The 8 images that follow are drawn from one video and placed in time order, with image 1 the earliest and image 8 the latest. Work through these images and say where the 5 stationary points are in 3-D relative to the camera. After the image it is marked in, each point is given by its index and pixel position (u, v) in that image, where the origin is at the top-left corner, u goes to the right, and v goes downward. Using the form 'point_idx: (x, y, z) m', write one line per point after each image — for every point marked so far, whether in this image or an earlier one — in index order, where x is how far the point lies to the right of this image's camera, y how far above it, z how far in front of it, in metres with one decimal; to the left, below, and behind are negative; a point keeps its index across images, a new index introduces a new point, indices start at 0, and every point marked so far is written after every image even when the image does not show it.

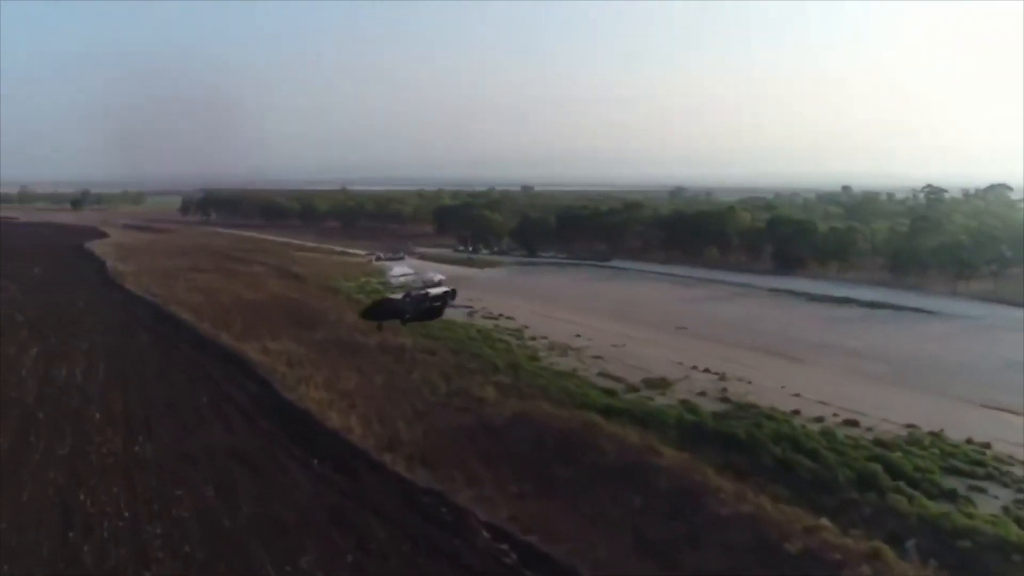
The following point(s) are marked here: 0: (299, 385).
0: (-5.4, -2.5, +20.1) m
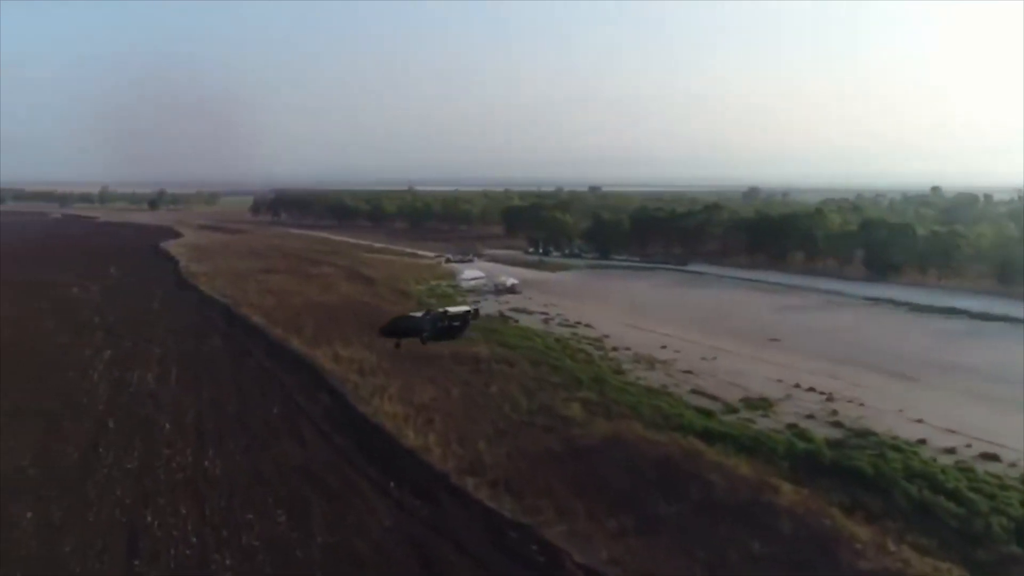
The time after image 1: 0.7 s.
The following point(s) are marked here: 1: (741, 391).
0: (-3.3, -2.6, +19.1) m
1: (+5.7, -2.6, +19.8) m
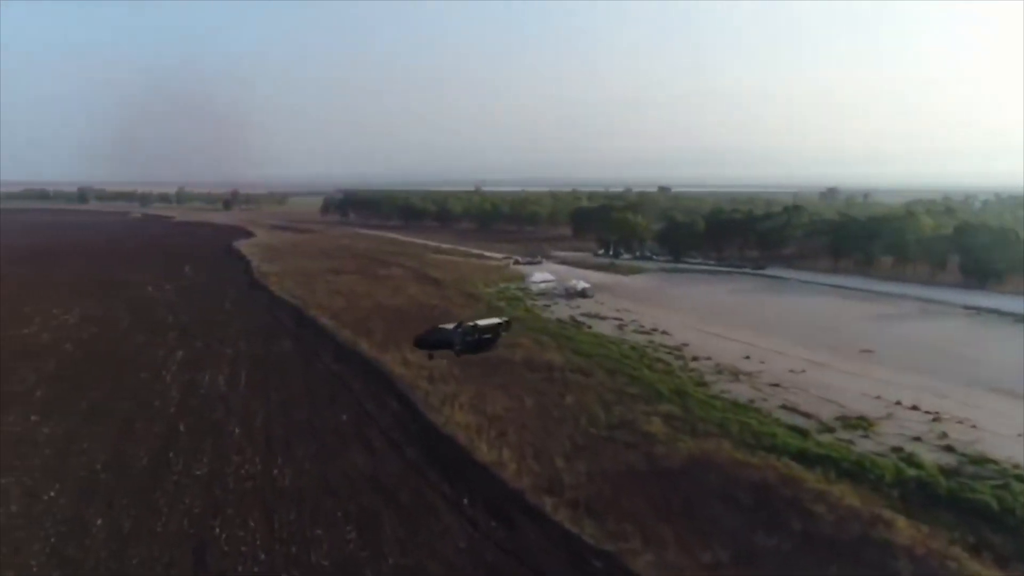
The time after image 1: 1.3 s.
0: (-1.6, -2.8, +18.4) m
1: (+7.5, -2.8, +18.4) m
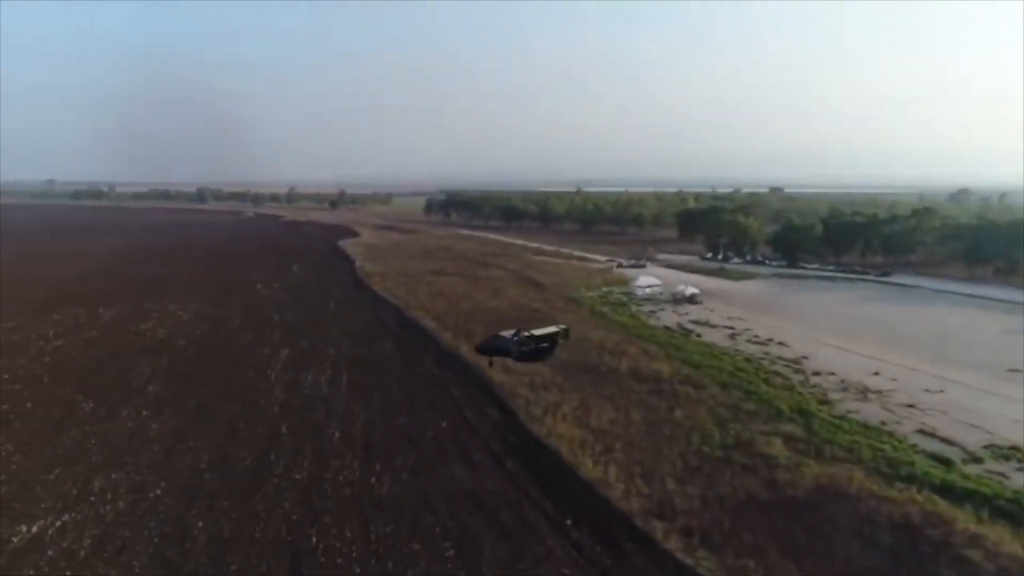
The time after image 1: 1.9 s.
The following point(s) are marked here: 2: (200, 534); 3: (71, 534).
0: (+0.8, -2.9, +17.6) m
1: (+9.8, -3.0, +16.5) m
2: (-4.9, -3.9, +12.5) m
3: (-6.8, -3.8, +12.2) m
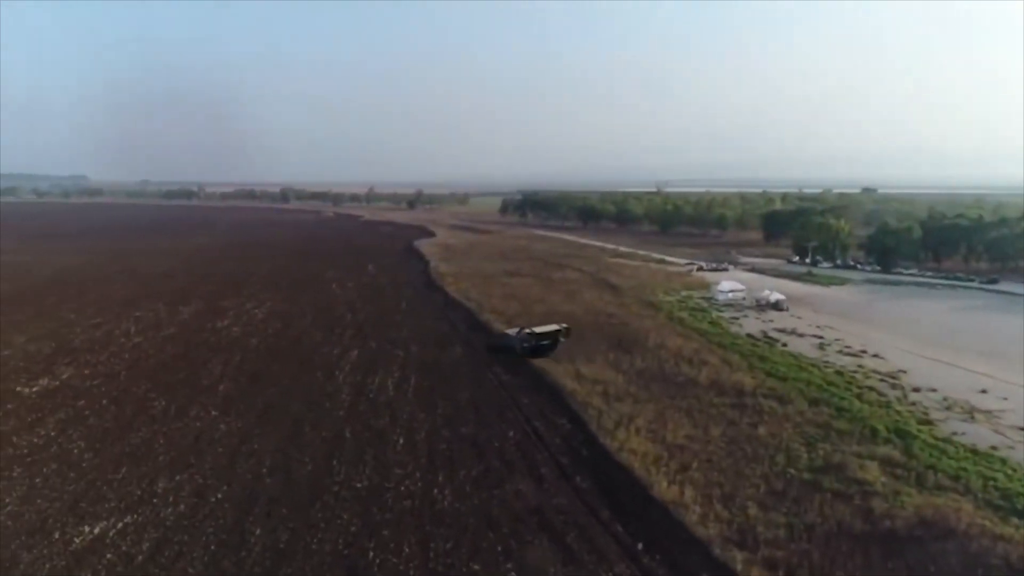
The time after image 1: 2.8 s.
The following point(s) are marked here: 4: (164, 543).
0: (+2.3, -3.0, +16.7) m
1: (+11.1, -3.3, +14.7) m
2: (-3.9, -3.9, +12.1) m
3: (-5.8, -3.8, +12.1) m
4: (-5.2, -3.8, +11.9) m
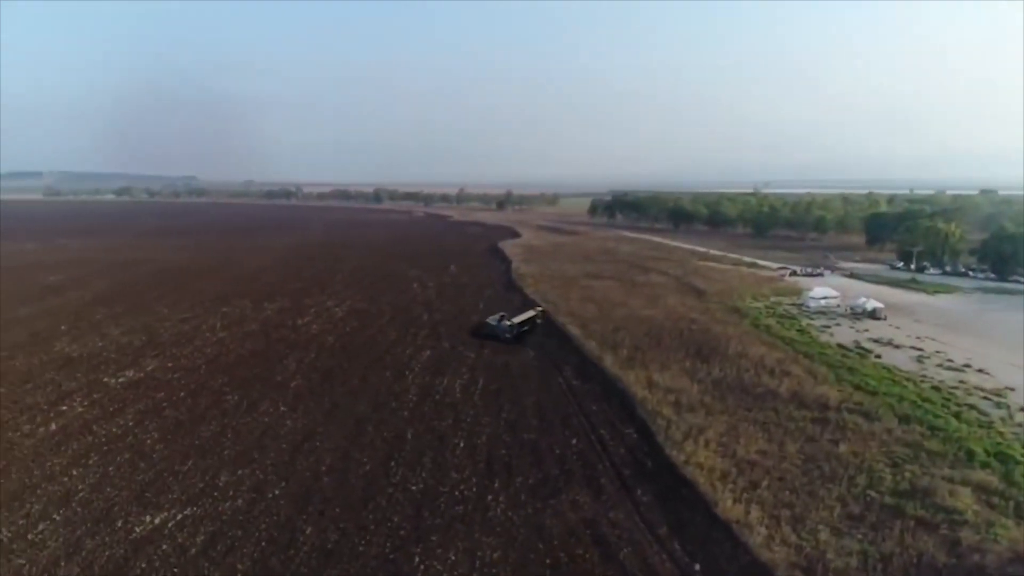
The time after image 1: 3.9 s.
0: (+3.5, -3.1, +15.9) m
1: (+12.1, -3.5, +12.9) m
2: (-3.1, -3.9, +12.1) m
3: (-5.0, -3.7, +12.3) m
4: (-4.5, -3.8, +12.1) m
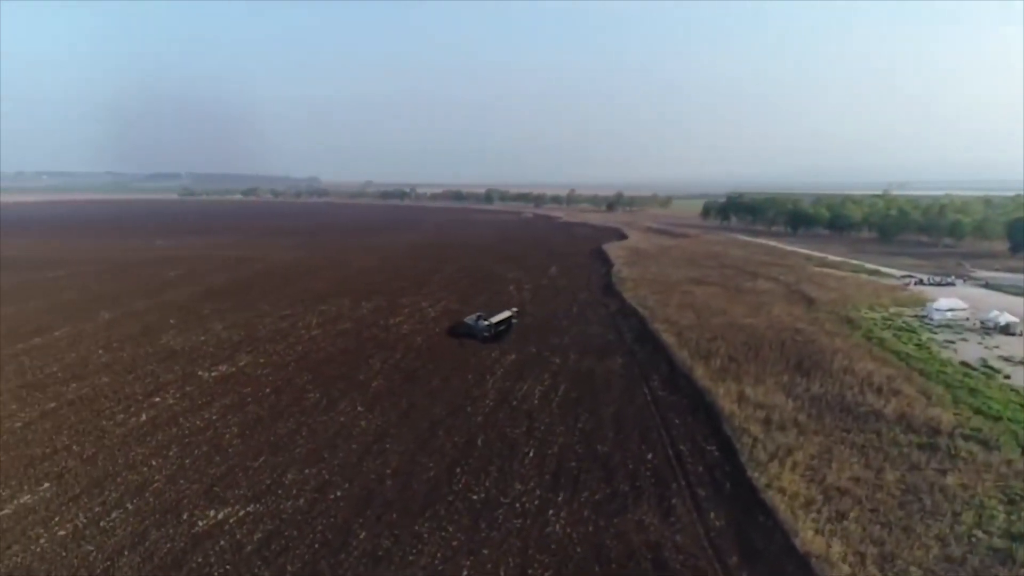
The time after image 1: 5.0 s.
0: (+4.9, -3.3, +14.8) m
1: (+12.8, -3.9, +10.5) m
2: (-2.3, -3.9, +12.0) m
3: (-4.2, -3.7, +12.5) m
4: (-3.7, -3.8, +12.2) m
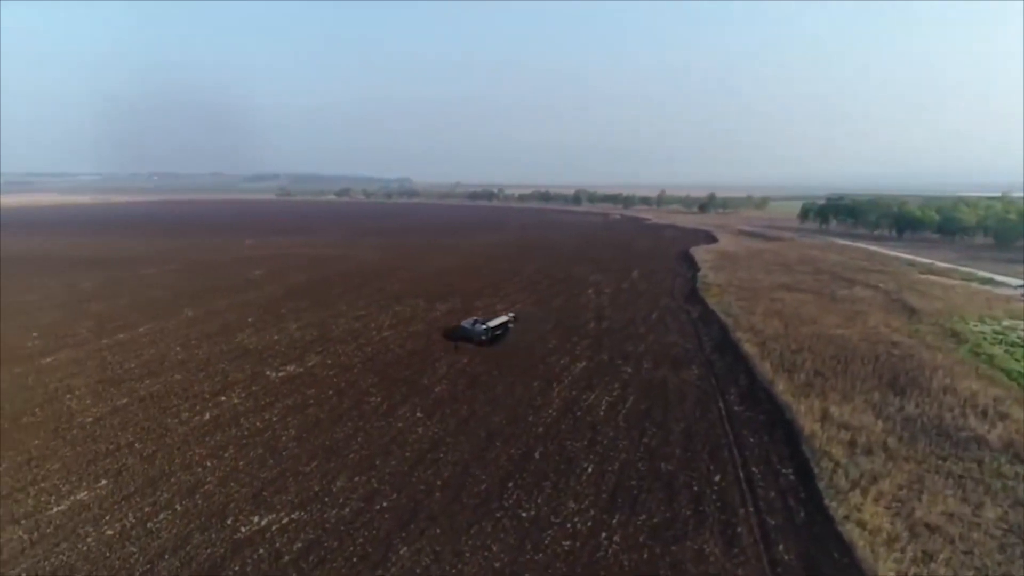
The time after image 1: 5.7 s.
0: (+5.8, -3.5, +13.5) m
1: (+13.2, -4.2, +8.3) m
2: (-1.7, -4.0, +11.6) m
3: (-3.4, -3.8, +12.2) m
4: (-3.0, -3.9, +11.9) m
